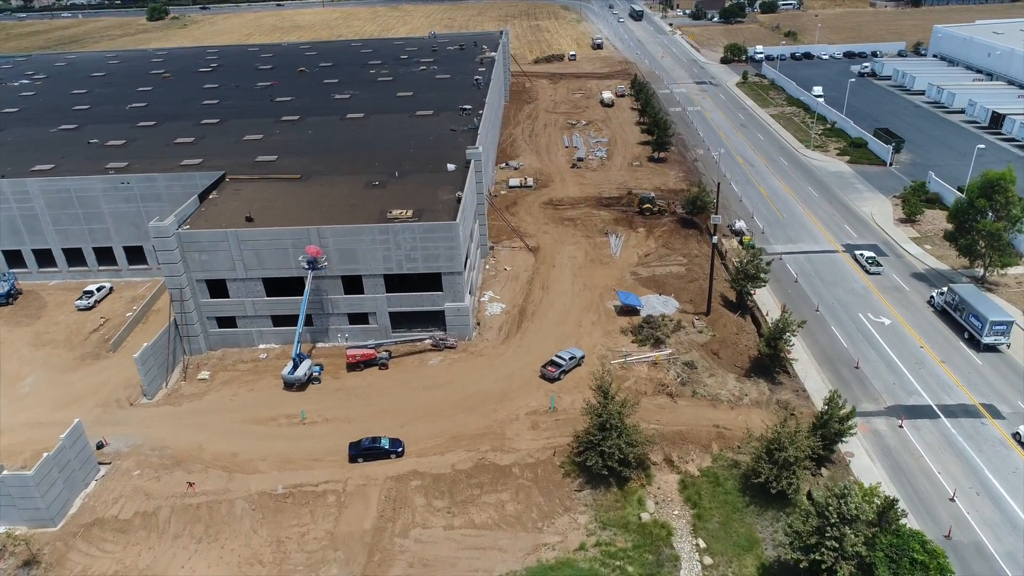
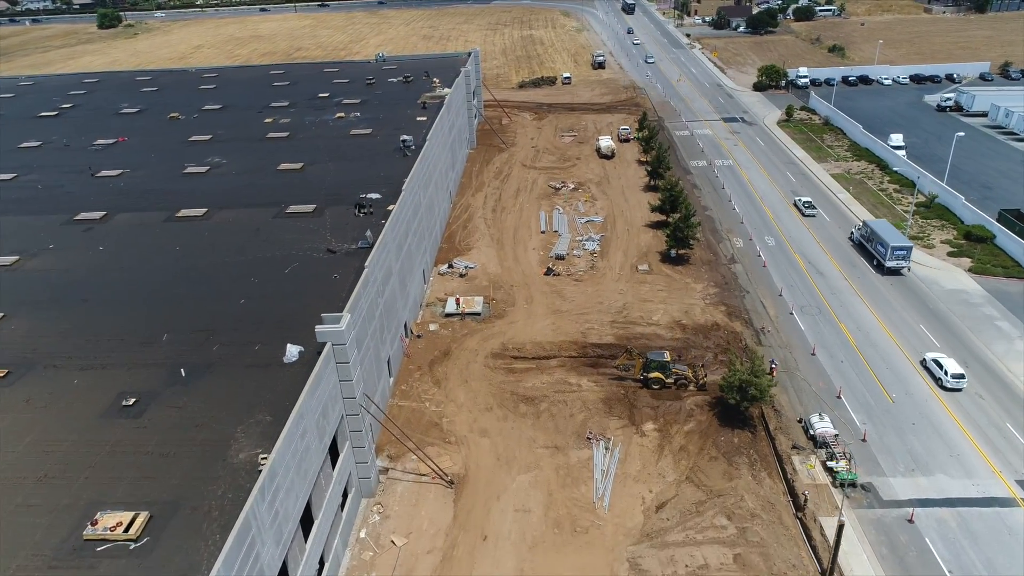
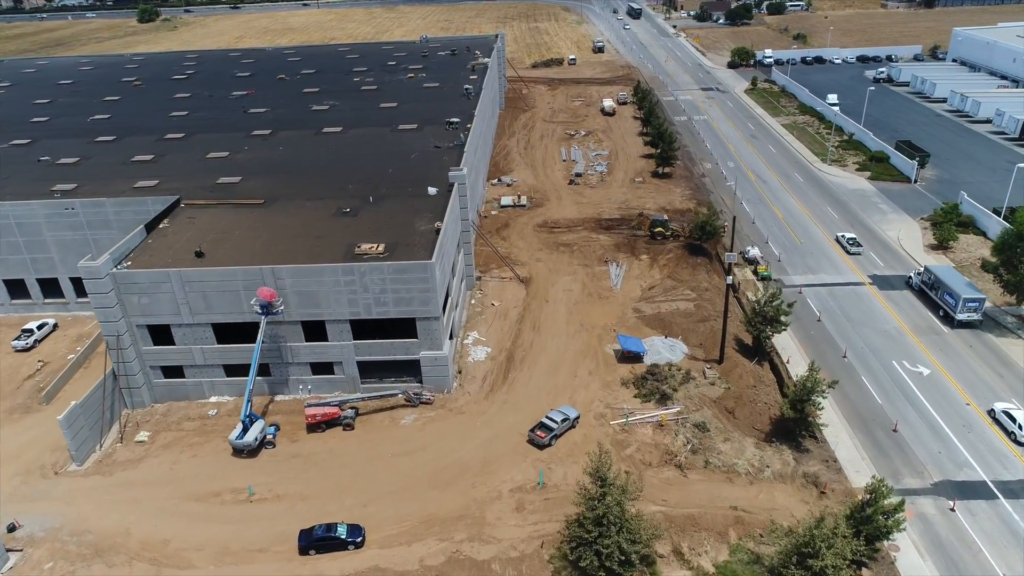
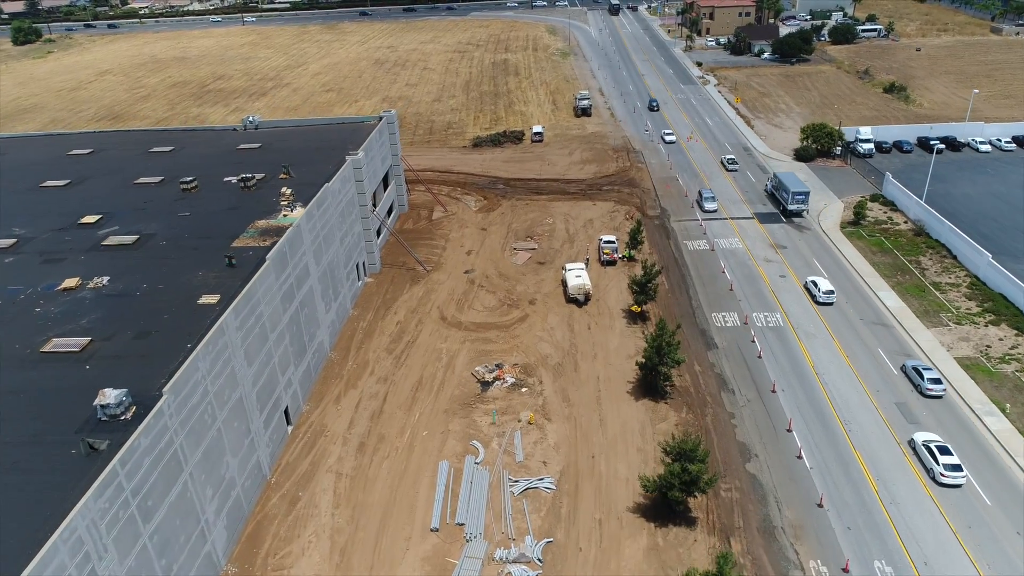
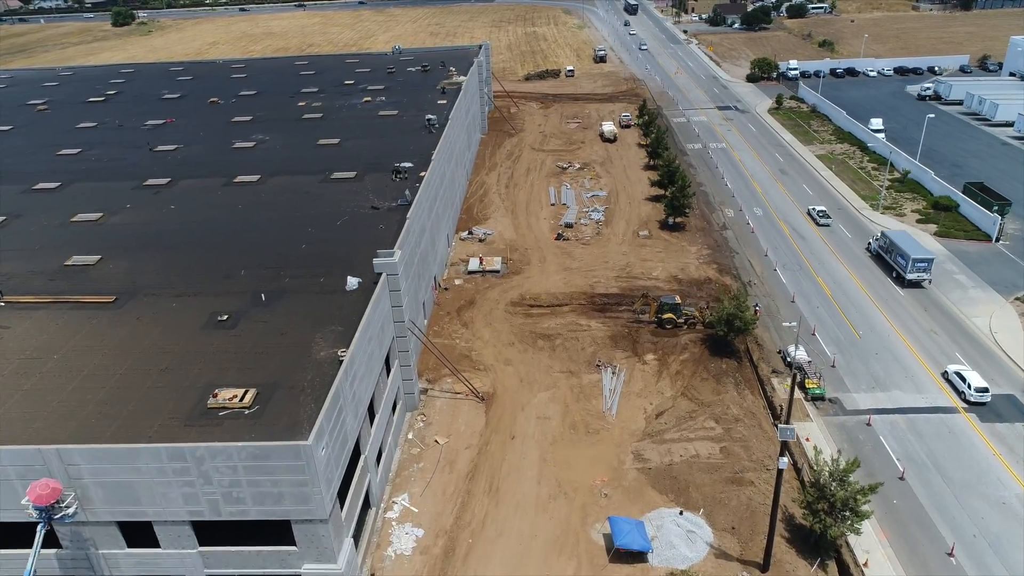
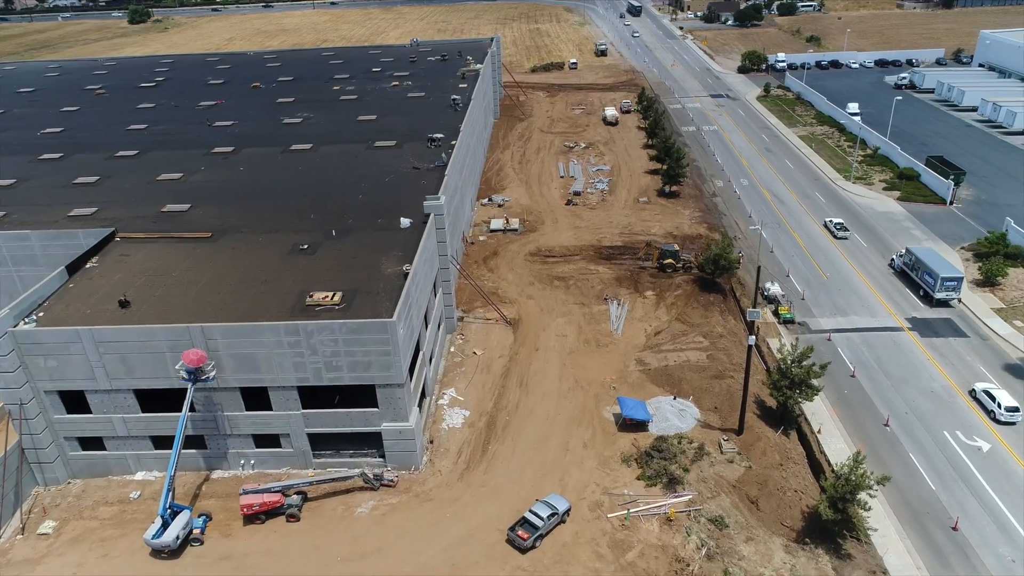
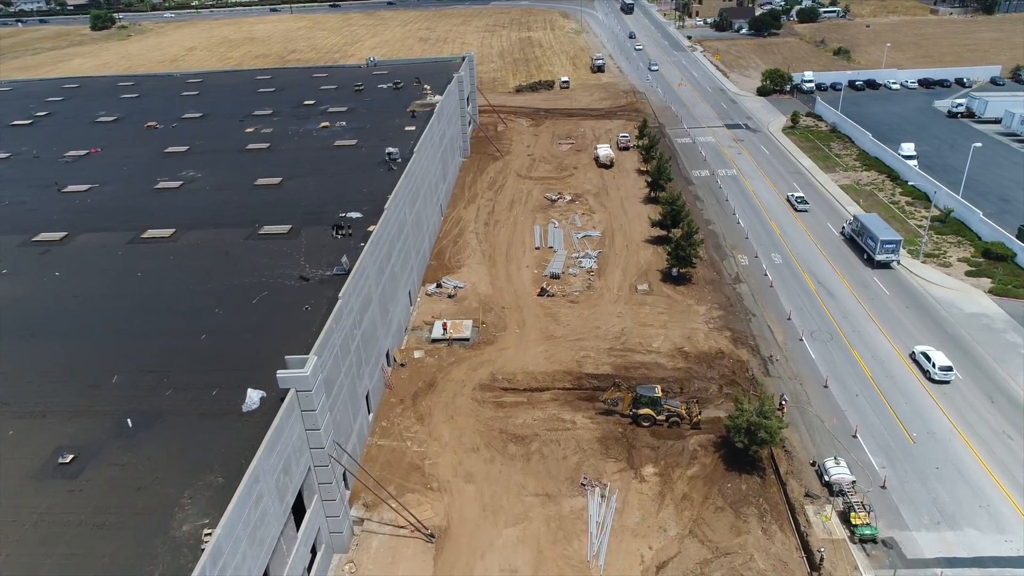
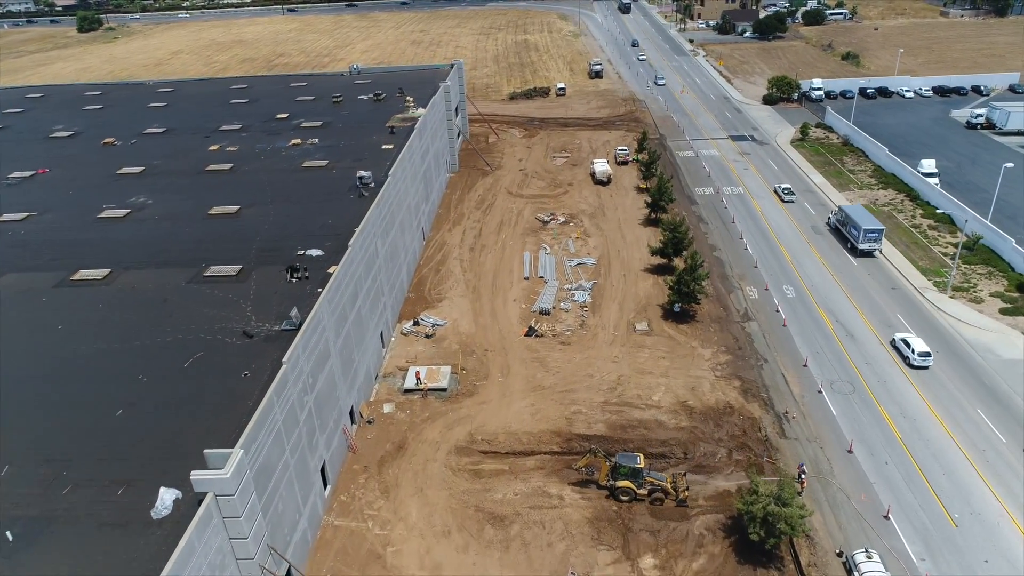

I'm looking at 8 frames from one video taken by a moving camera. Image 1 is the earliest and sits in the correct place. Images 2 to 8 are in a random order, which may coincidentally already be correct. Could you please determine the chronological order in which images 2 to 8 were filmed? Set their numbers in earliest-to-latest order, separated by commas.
3, 6, 5, 2, 7, 8, 4
